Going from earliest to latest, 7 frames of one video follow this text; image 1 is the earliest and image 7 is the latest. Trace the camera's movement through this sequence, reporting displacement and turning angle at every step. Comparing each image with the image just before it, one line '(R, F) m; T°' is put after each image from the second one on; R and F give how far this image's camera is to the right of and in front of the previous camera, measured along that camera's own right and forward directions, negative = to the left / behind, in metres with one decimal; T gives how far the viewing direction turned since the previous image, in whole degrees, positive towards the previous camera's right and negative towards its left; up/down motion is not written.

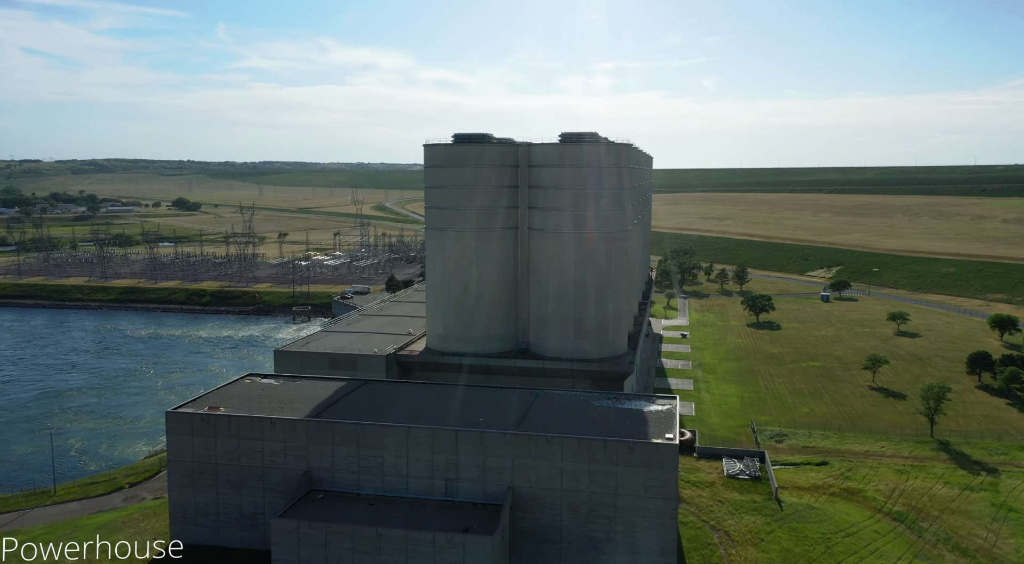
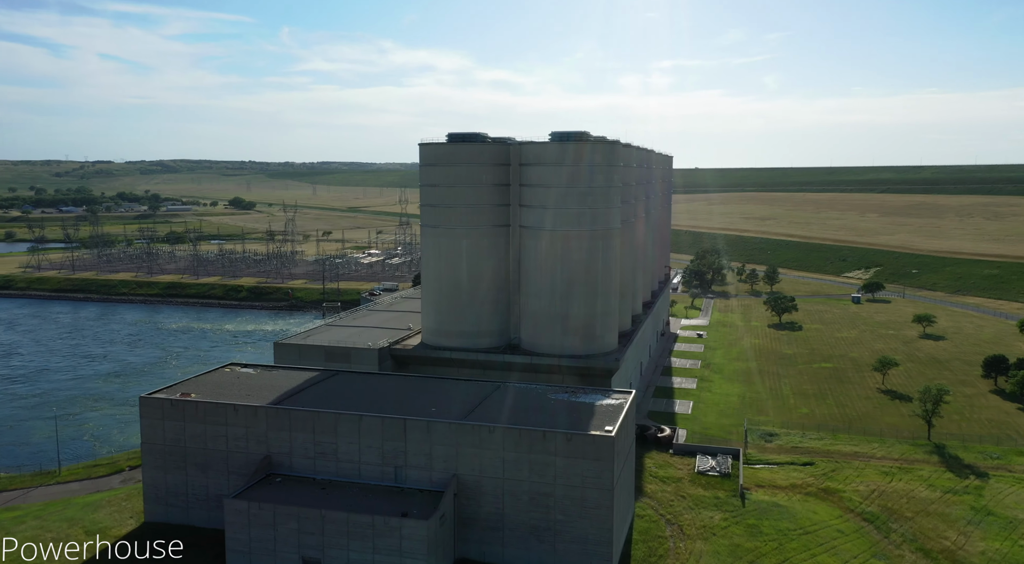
(+2.5, -0.5) m; -4°
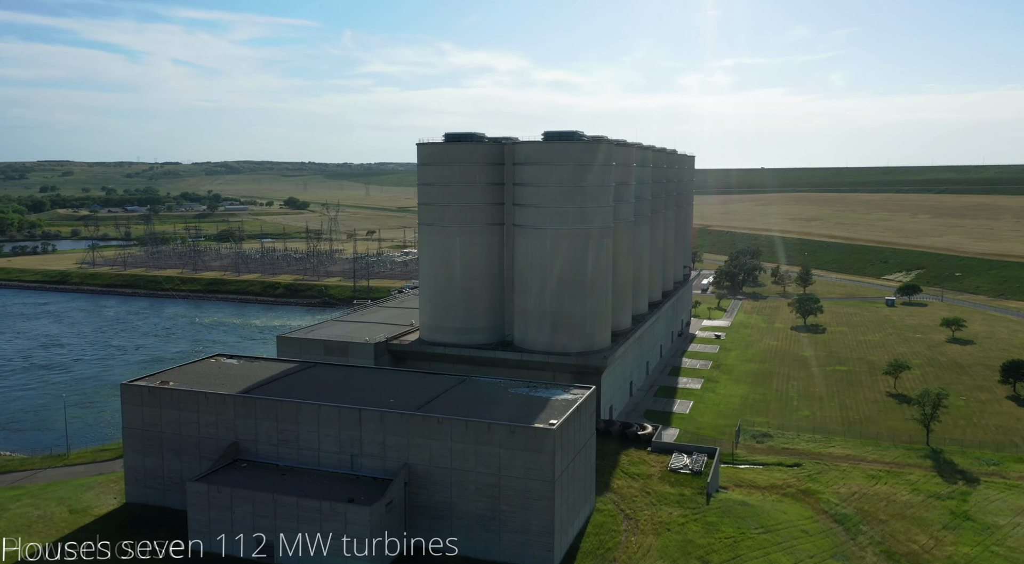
(+2.6, -0.4) m; -4°
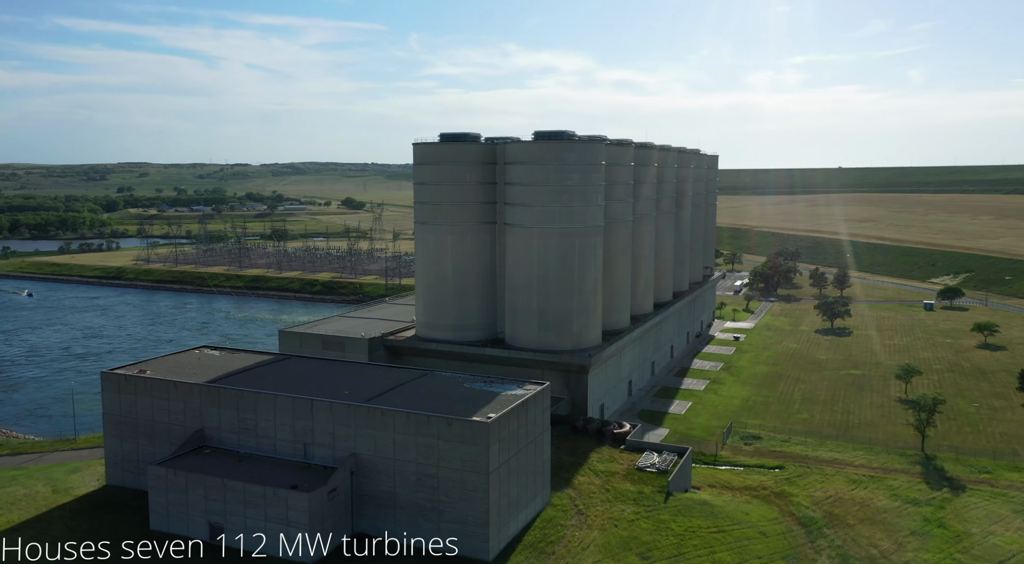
(+2.9, -0.3) m; -5°
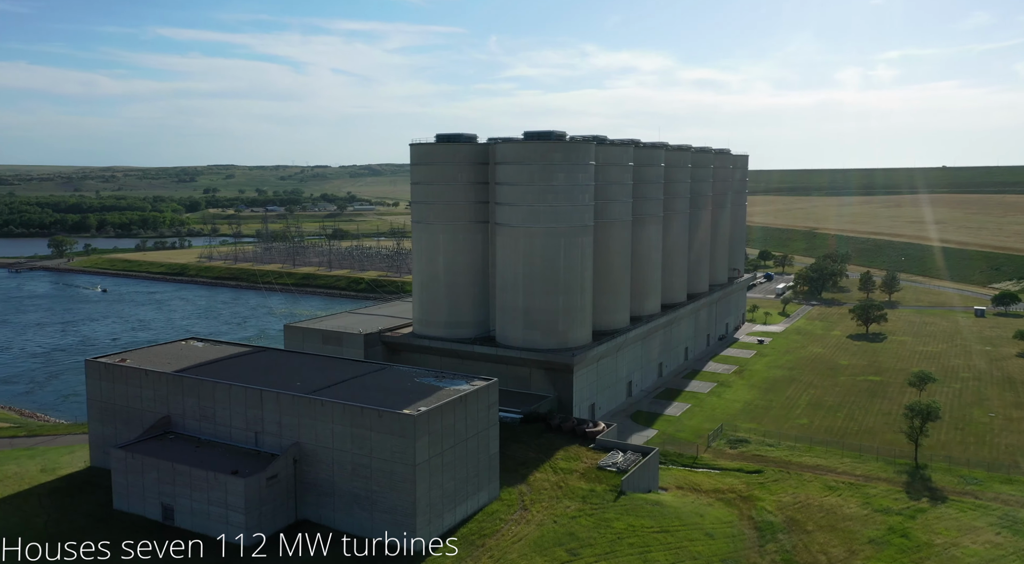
(+3.5, -0.2) m; -6°
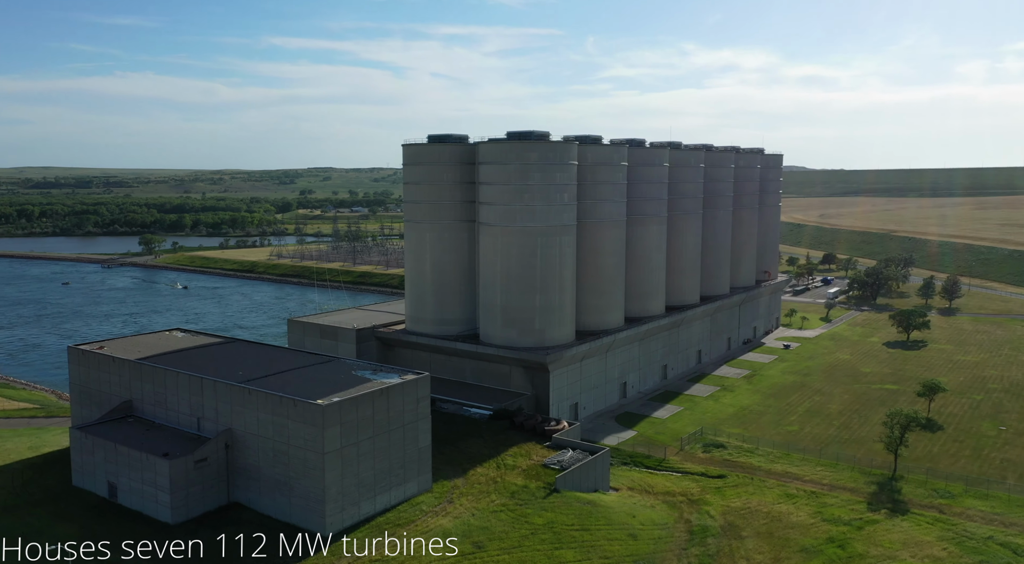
(+4.6, -0.1) m; -7°
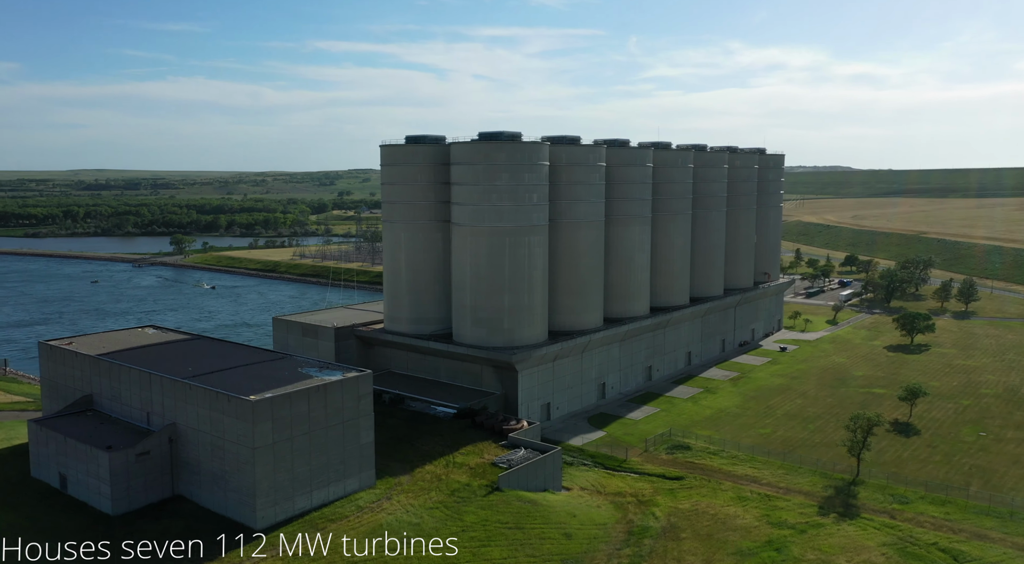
(+2.9, 0.0) m; -3°
